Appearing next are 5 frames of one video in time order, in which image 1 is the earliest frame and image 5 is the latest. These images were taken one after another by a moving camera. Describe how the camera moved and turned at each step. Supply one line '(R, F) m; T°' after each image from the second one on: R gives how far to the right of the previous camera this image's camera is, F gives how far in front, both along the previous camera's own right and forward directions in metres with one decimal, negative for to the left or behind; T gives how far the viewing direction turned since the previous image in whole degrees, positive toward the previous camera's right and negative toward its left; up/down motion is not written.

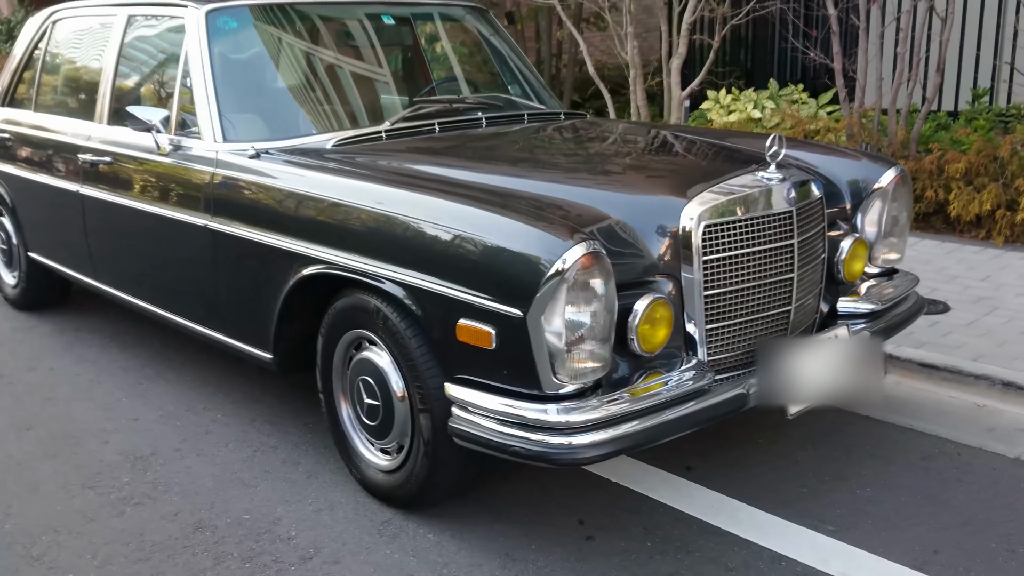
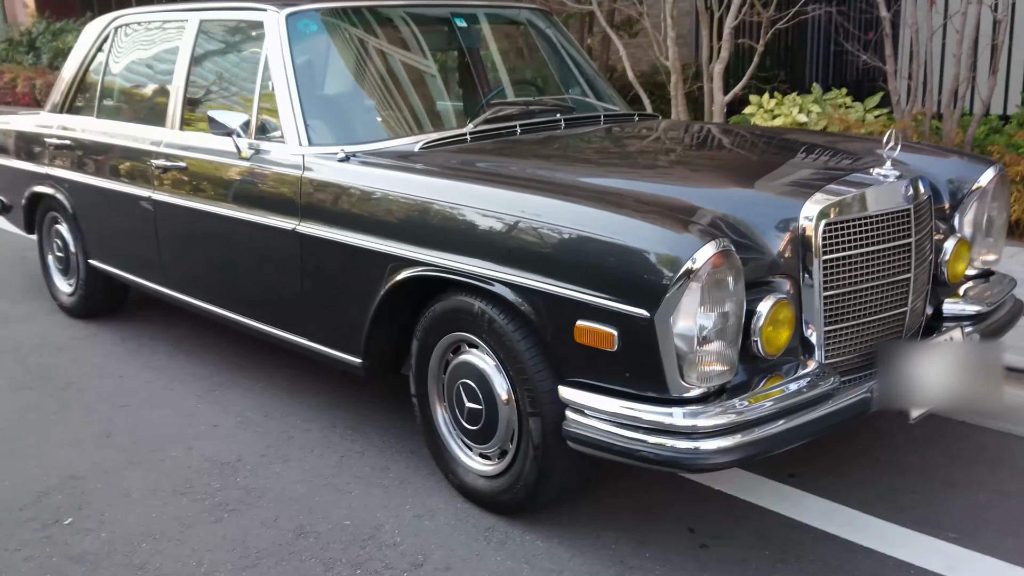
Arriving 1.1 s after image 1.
(-0.3, +0.1) m; -1°
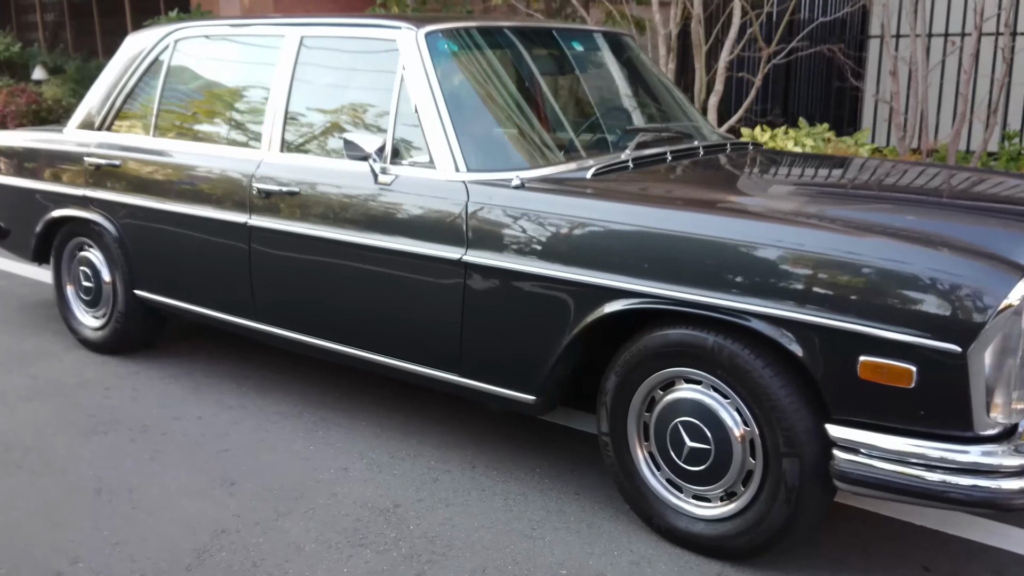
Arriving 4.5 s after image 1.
(-1.1, +0.2) m; +7°
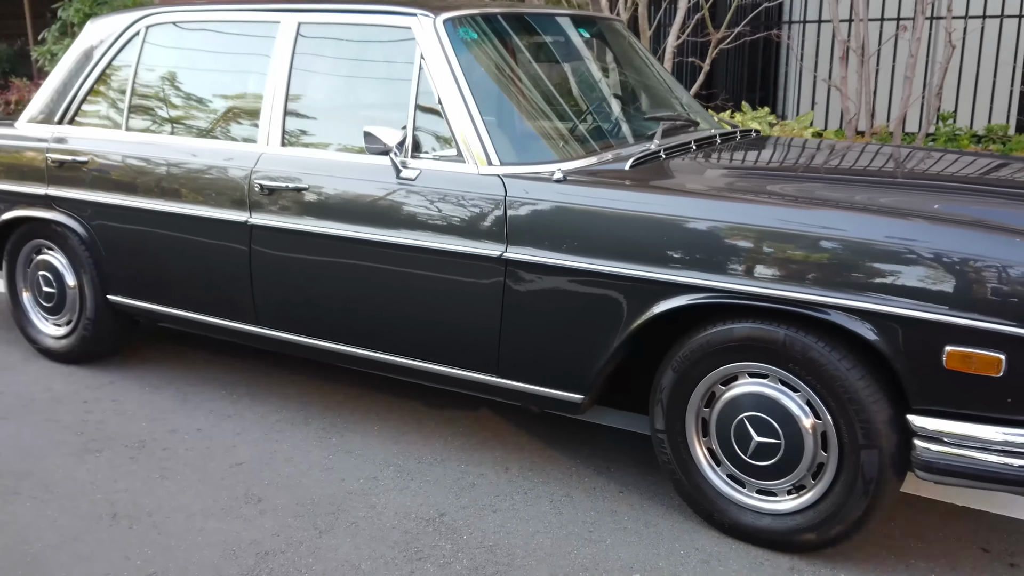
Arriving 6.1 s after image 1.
(-0.5, +0.1) m; +6°
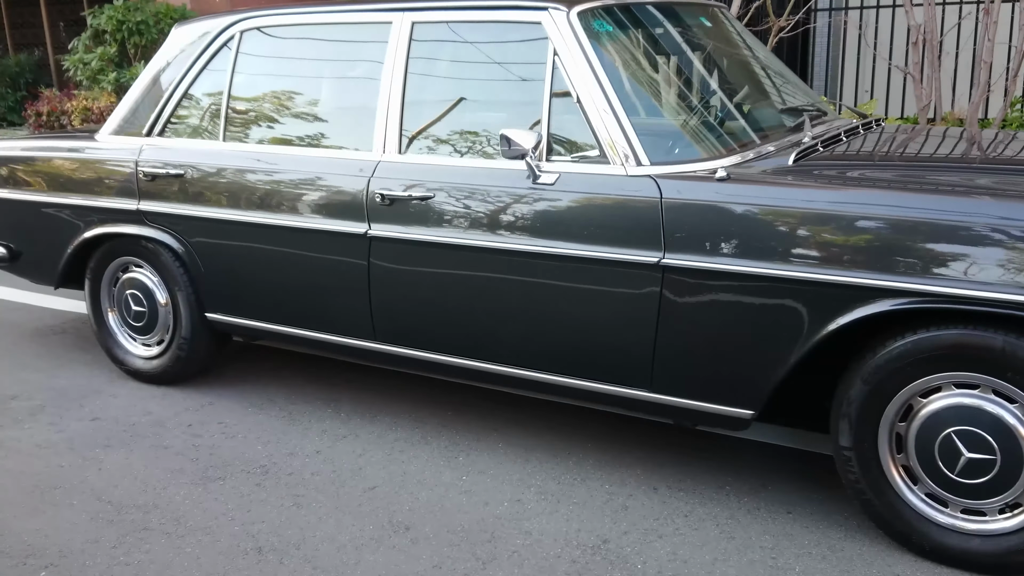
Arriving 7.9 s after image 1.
(-0.5, +0.2) m; -1°
